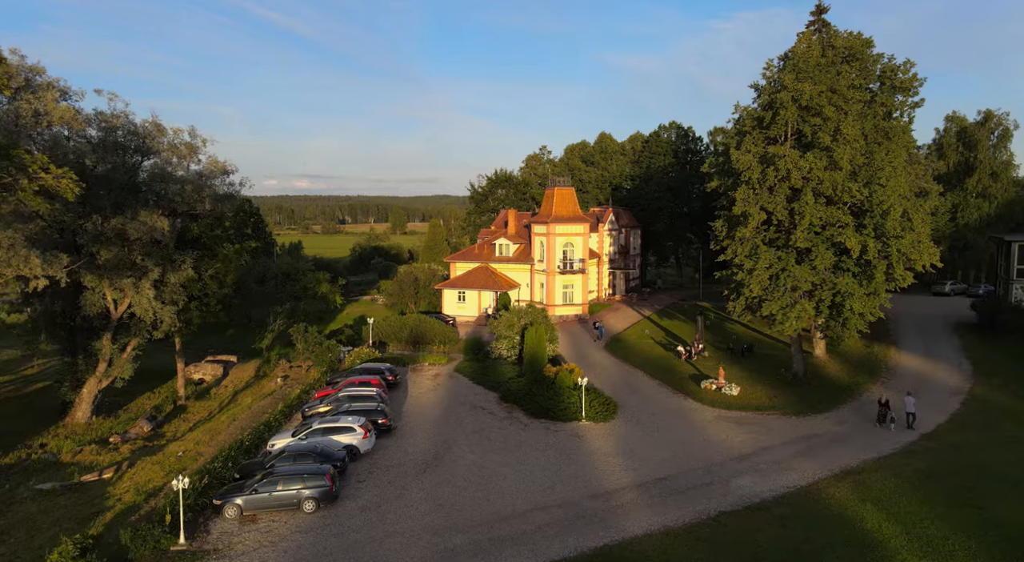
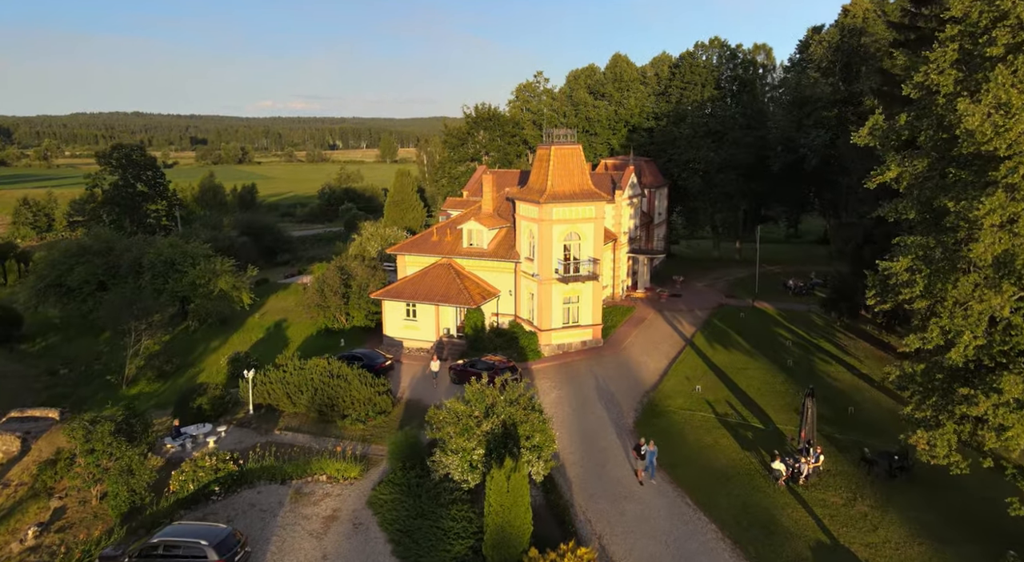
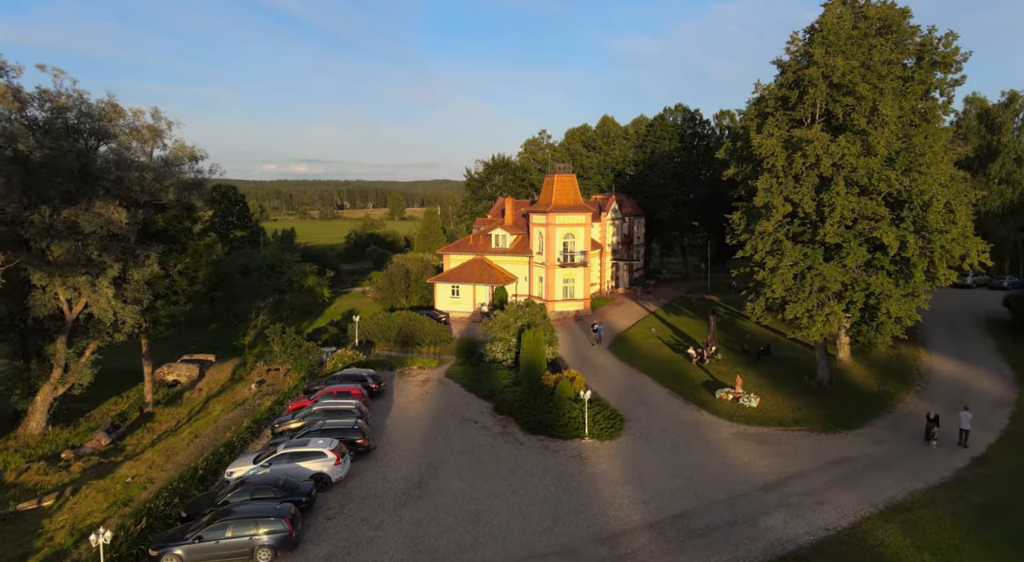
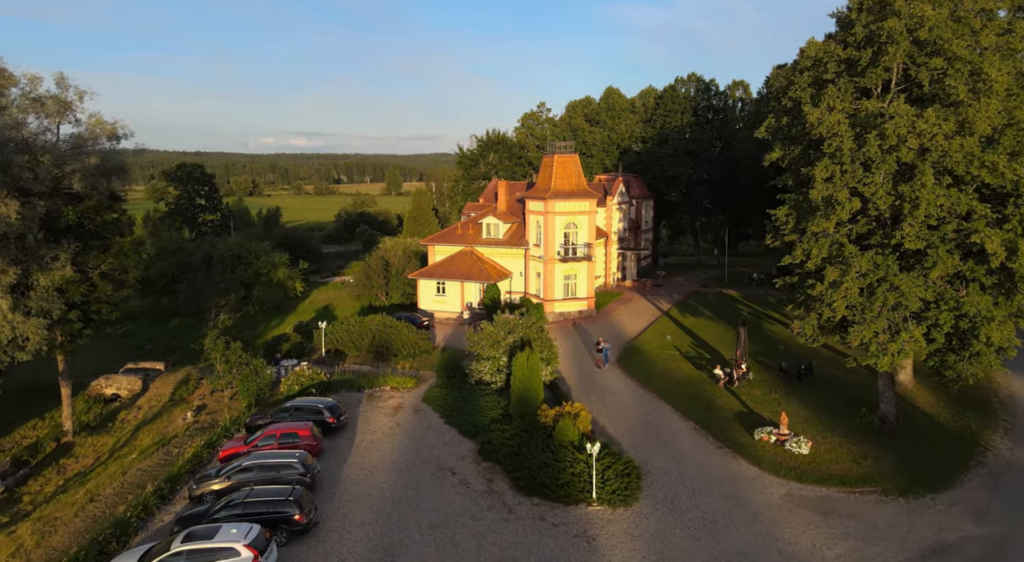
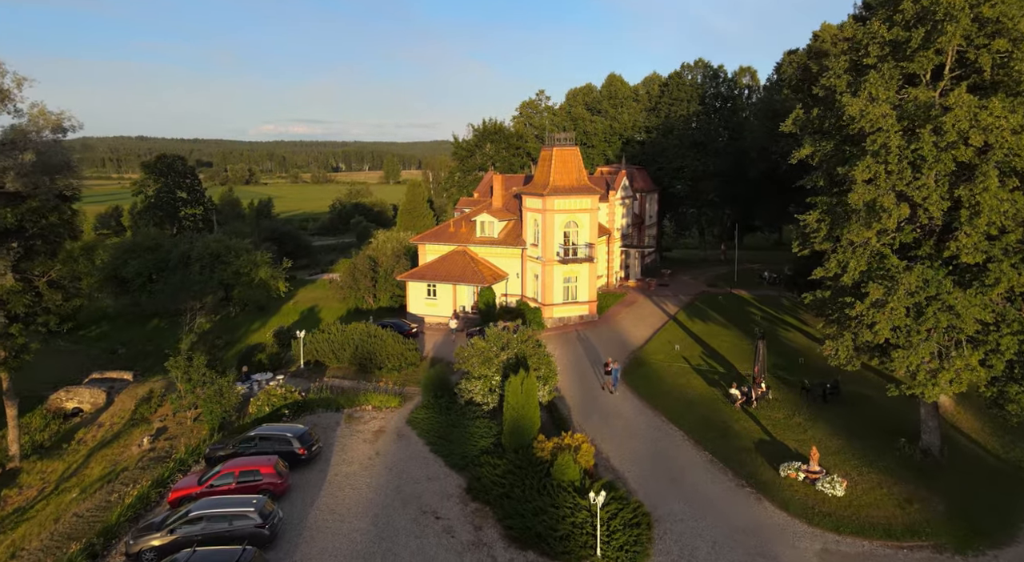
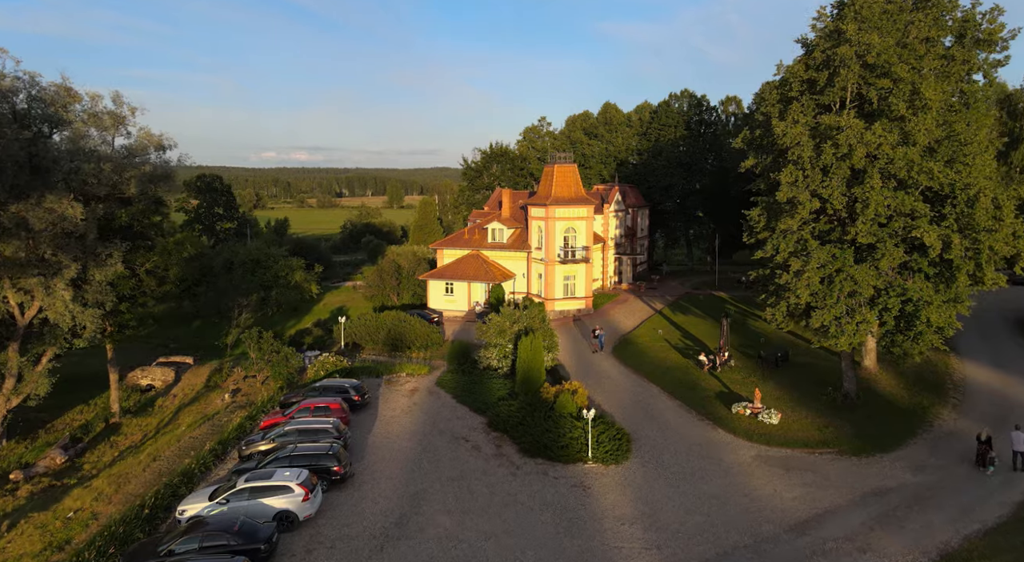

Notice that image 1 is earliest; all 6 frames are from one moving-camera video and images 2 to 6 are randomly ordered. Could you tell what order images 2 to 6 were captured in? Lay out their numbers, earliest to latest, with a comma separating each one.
3, 6, 4, 5, 2
